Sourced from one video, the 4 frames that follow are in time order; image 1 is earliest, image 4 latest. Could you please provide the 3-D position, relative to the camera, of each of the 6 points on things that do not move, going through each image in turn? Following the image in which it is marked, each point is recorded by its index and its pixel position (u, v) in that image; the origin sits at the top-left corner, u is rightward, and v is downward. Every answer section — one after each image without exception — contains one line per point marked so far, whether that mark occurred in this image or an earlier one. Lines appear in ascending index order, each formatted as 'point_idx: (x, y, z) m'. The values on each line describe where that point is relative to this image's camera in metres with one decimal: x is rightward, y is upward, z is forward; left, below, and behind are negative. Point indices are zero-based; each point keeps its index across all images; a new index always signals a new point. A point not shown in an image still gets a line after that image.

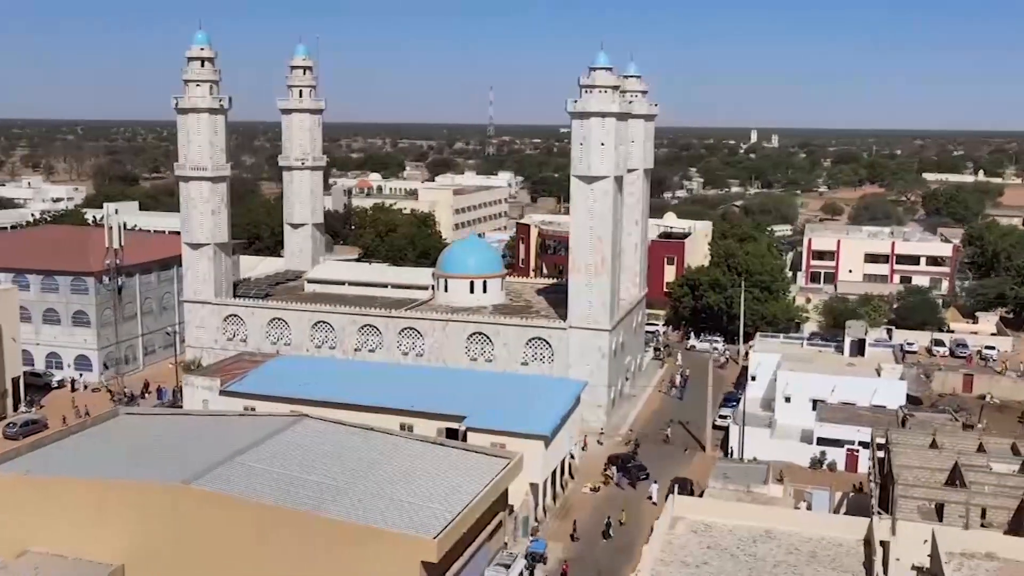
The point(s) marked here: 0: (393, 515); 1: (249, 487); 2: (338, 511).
0: (-2.3, -4.3, +18.6) m
1: (-5.3, -3.9, +19.5) m
2: (-3.4, -4.2, +18.6) m
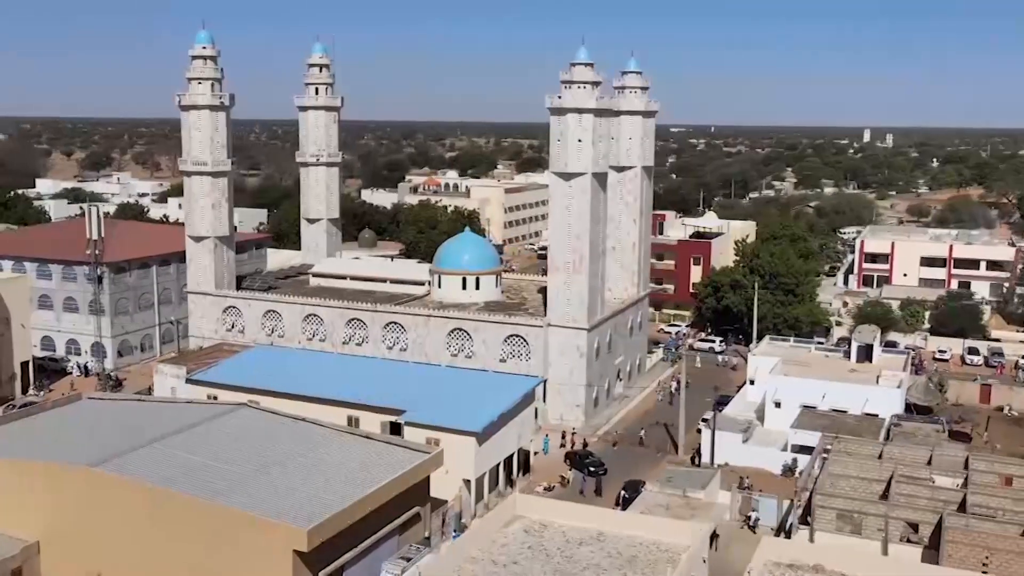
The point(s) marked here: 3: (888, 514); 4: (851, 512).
0: (-4.5, -4.1, +18.9) m
1: (-7.3, -3.7, +20.0) m
2: (-5.5, -4.0, +18.9) m
3: (+7.5, -4.5, +19.7) m
4: (+6.9, -4.5, +19.9) m
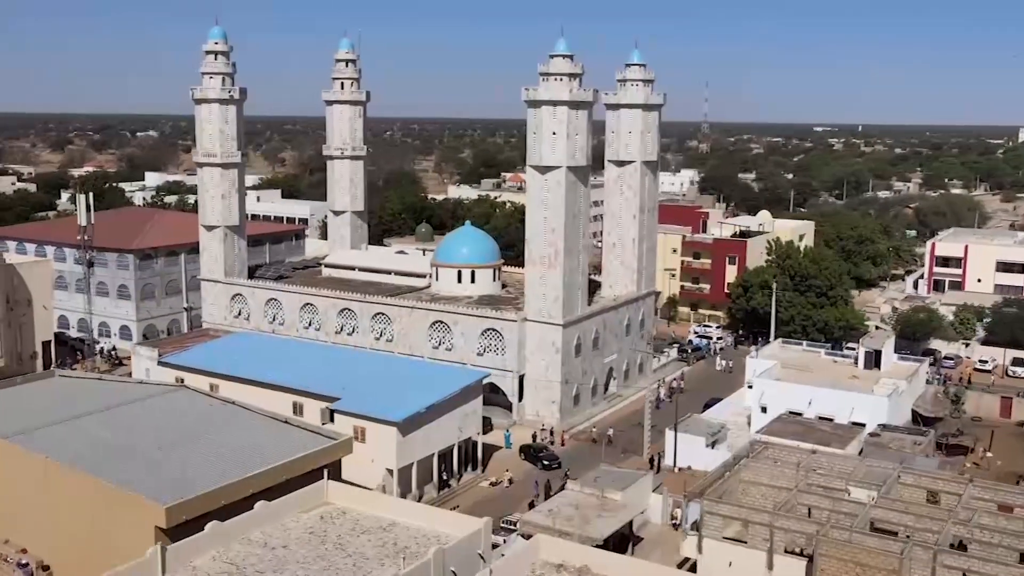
0: (-7.0, -3.8, +19.5) m
1: (-9.6, -3.4, +21.0) m
2: (-8.0, -3.7, +19.7) m
3: (+5.0, -4.5, +18.8) m
4: (+4.4, -4.5, +19.0) m
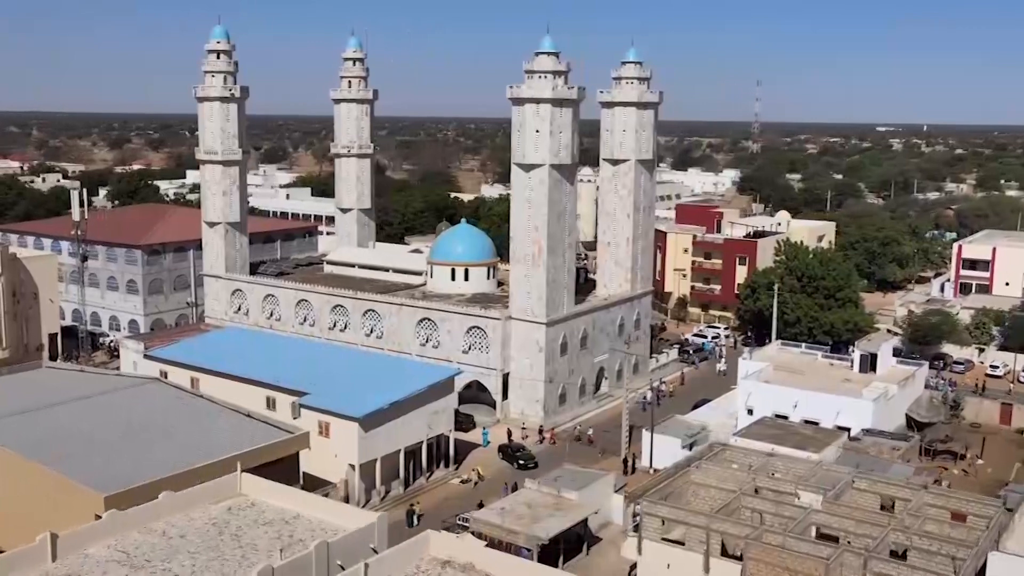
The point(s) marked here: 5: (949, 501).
0: (-8.1, -3.7, +19.8) m
1: (-10.7, -3.2, +21.5) m
2: (-9.2, -3.6, +20.1) m
3: (+3.8, -4.5, +18.5) m
4: (+3.2, -4.5, +18.8) m
5: (+8.6, -4.2, +19.4) m
